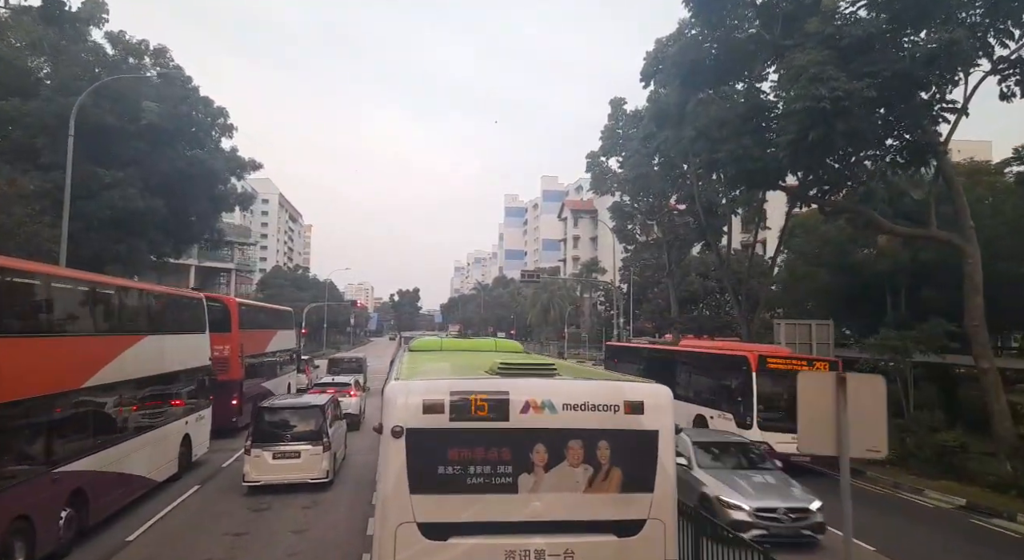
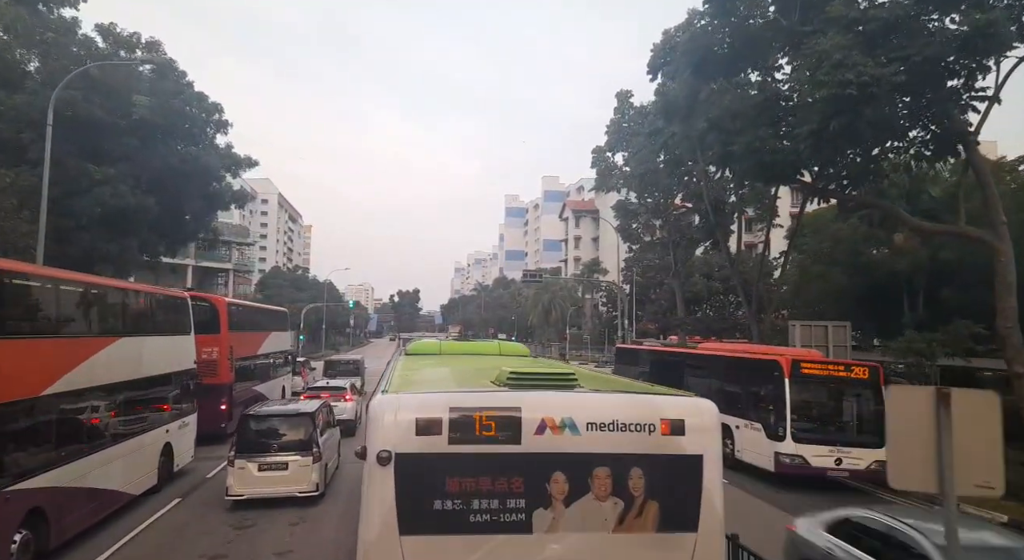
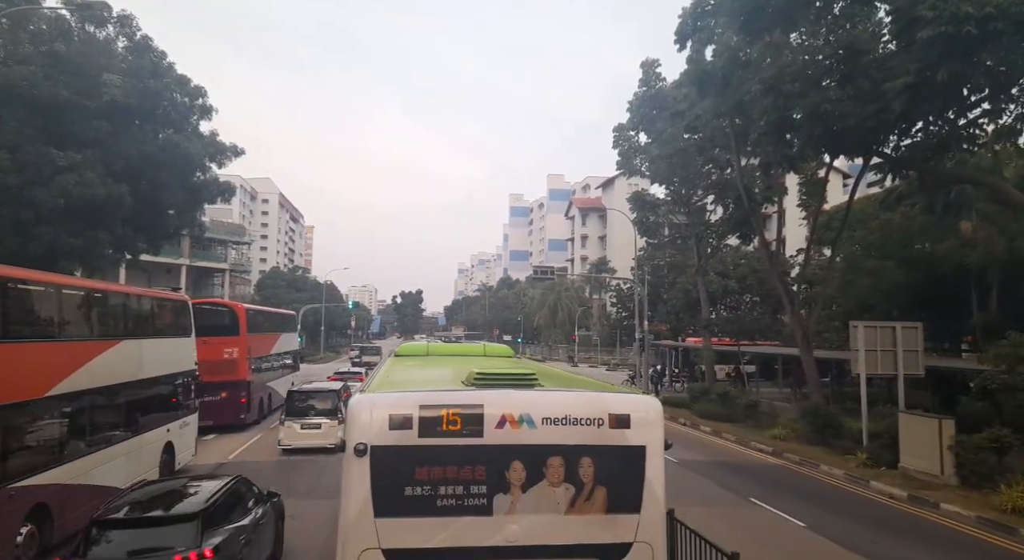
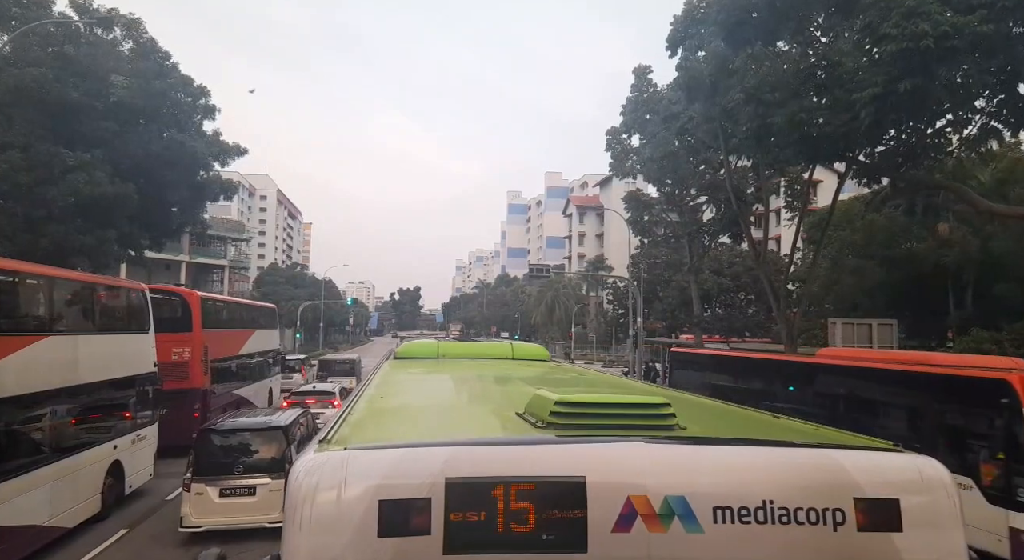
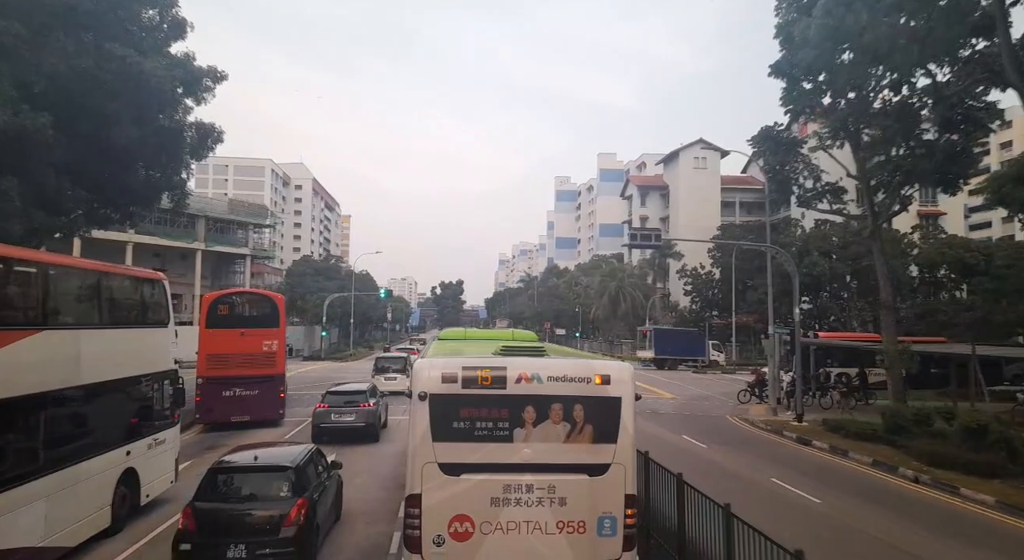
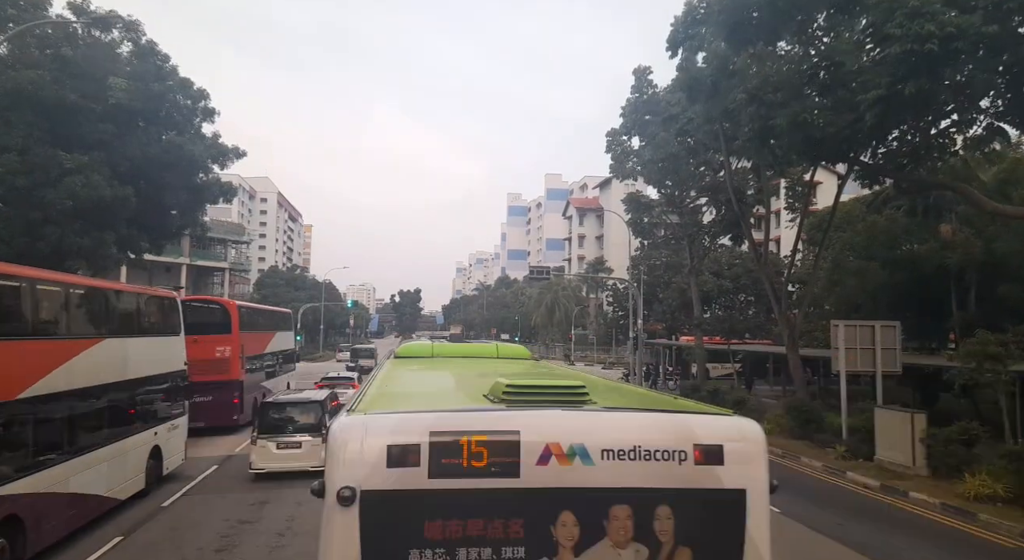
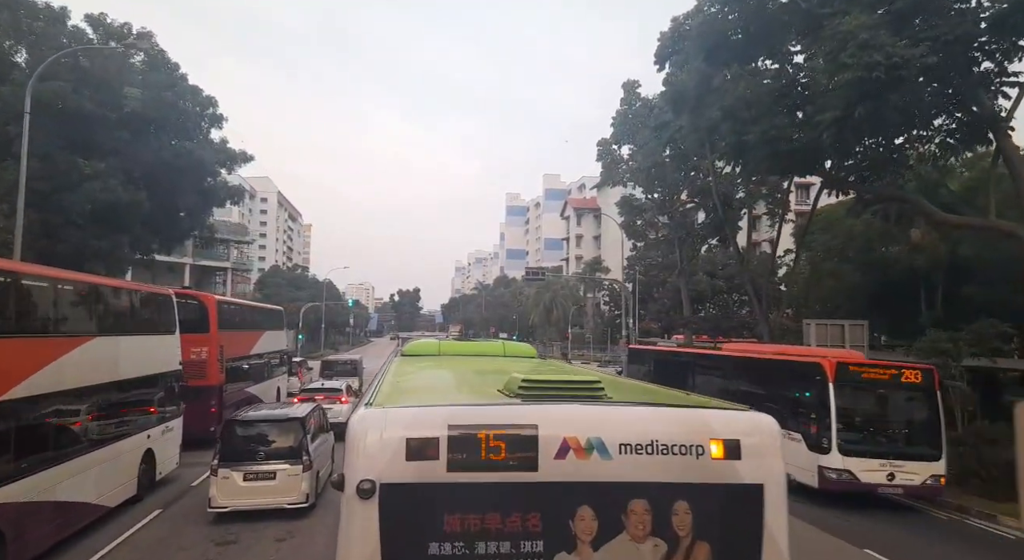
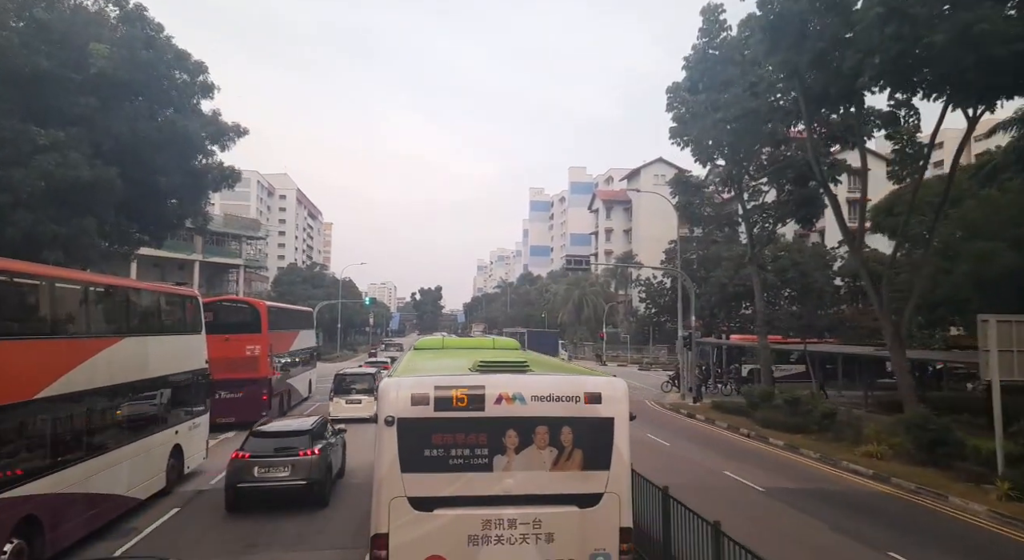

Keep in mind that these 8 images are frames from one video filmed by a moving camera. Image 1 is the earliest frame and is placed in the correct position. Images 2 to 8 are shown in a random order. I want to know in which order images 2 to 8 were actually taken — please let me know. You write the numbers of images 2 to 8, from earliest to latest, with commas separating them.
2, 7, 4, 6, 3, 8, 5
